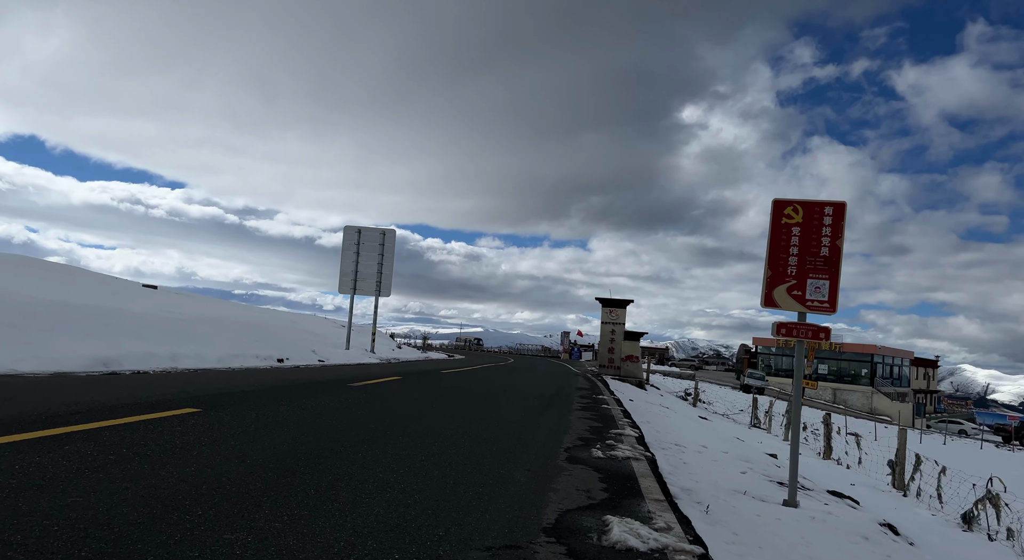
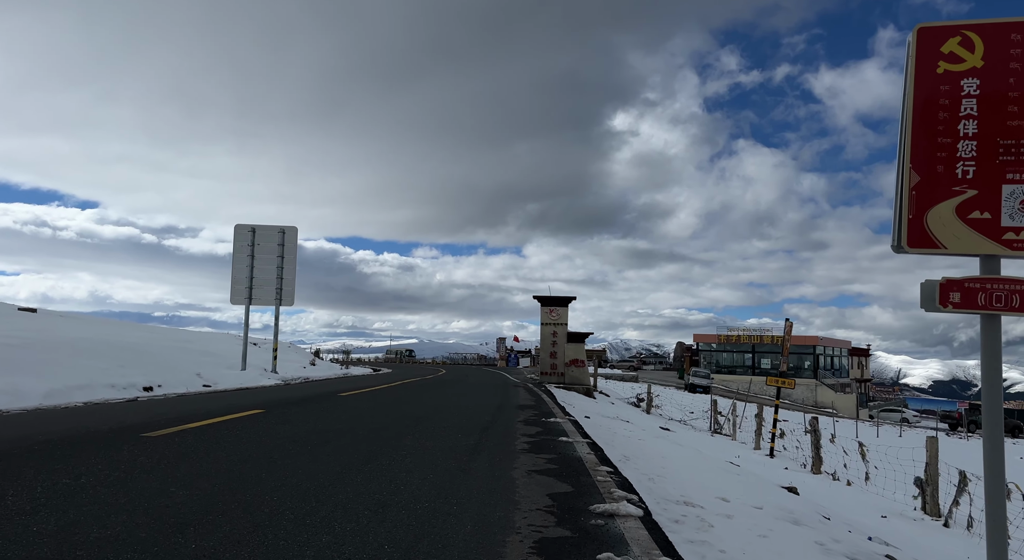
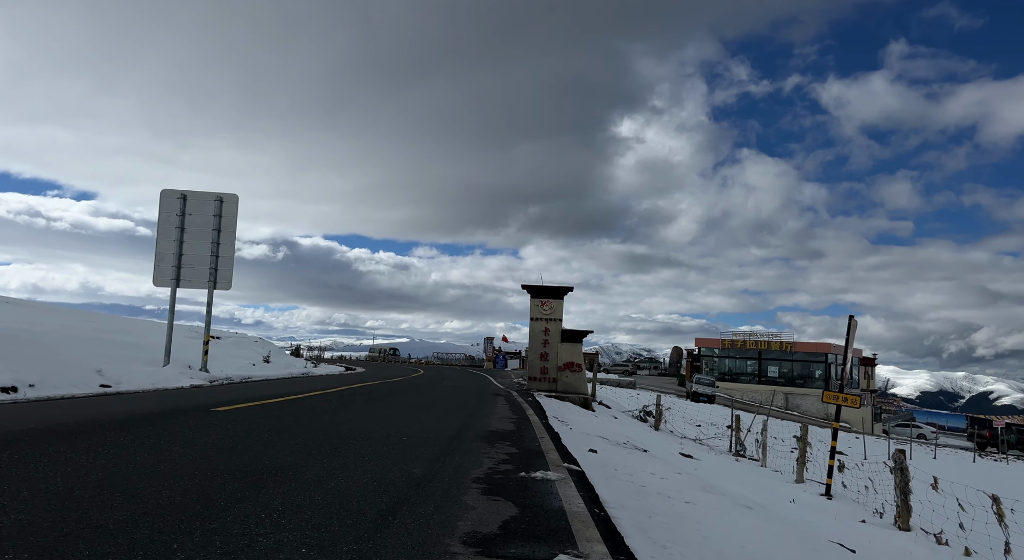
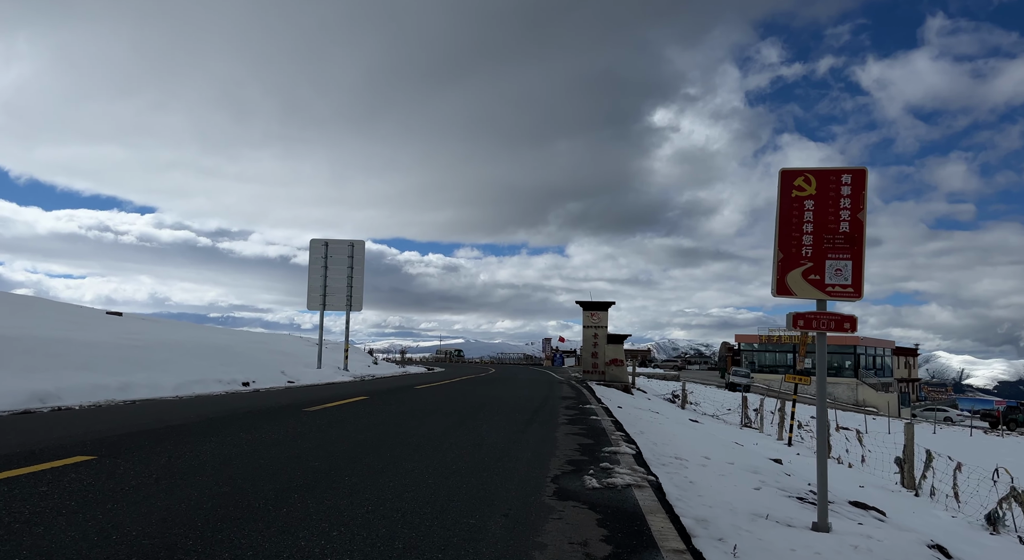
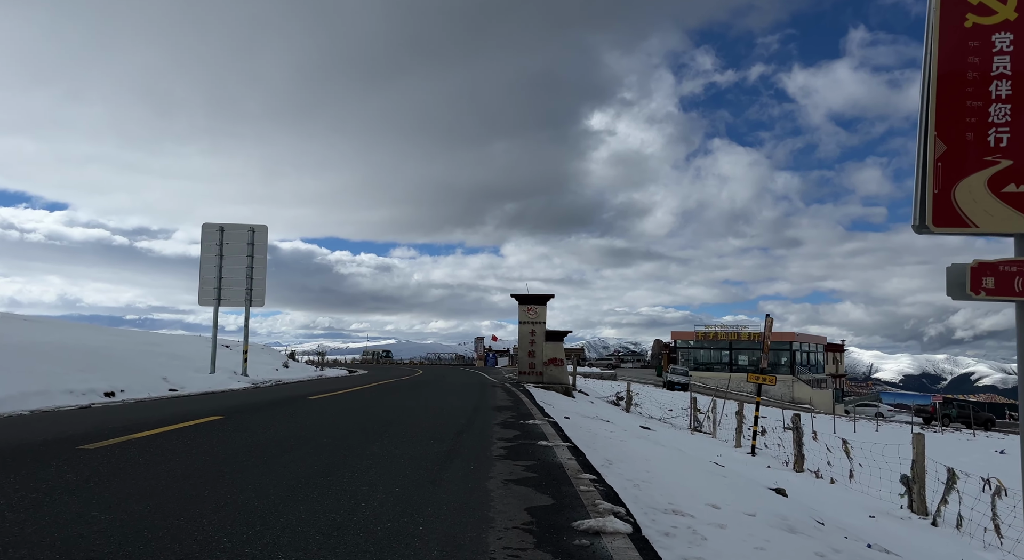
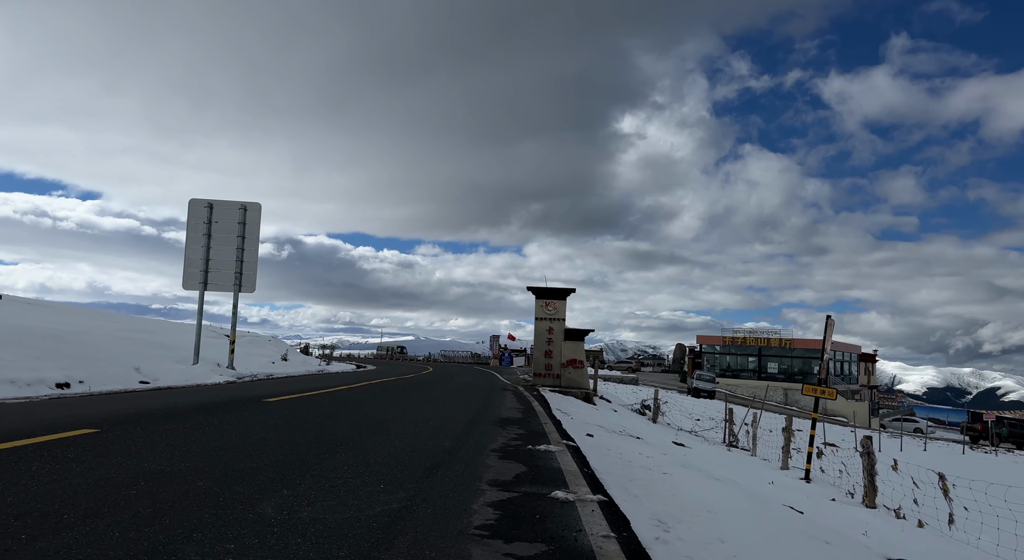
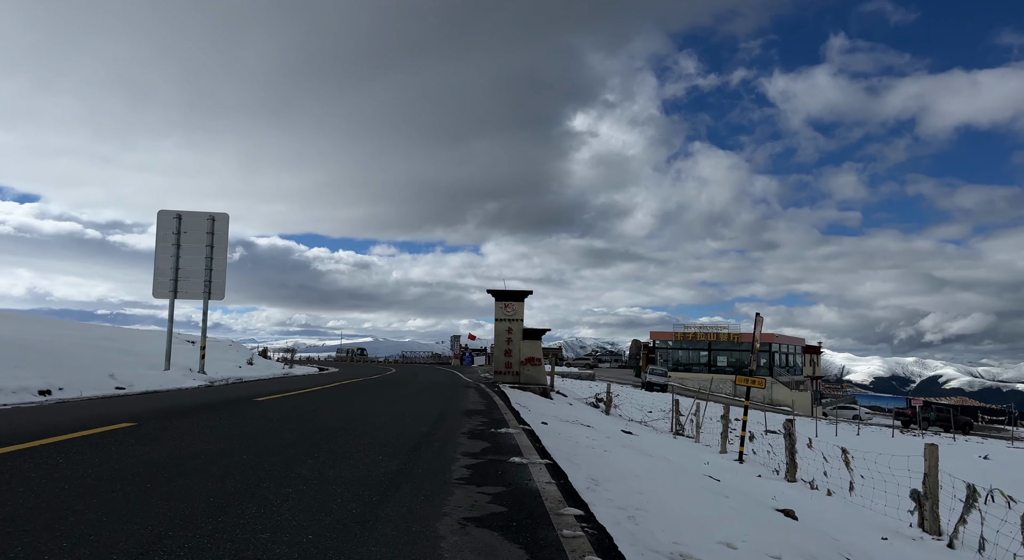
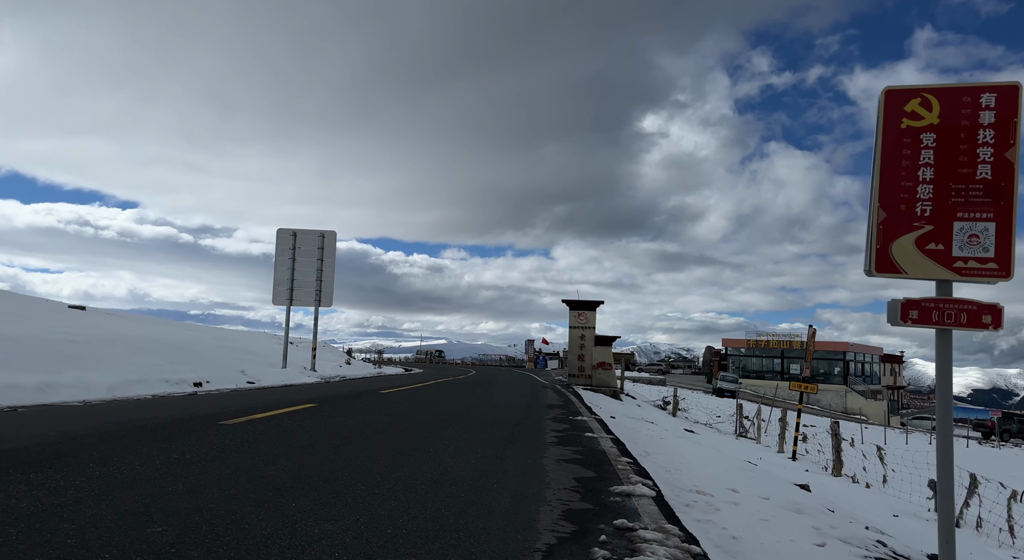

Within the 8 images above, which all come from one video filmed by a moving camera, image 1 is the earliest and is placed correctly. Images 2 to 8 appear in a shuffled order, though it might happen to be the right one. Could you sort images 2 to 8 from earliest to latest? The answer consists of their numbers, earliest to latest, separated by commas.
4, 8, 2, 5, 7, 6, 3
